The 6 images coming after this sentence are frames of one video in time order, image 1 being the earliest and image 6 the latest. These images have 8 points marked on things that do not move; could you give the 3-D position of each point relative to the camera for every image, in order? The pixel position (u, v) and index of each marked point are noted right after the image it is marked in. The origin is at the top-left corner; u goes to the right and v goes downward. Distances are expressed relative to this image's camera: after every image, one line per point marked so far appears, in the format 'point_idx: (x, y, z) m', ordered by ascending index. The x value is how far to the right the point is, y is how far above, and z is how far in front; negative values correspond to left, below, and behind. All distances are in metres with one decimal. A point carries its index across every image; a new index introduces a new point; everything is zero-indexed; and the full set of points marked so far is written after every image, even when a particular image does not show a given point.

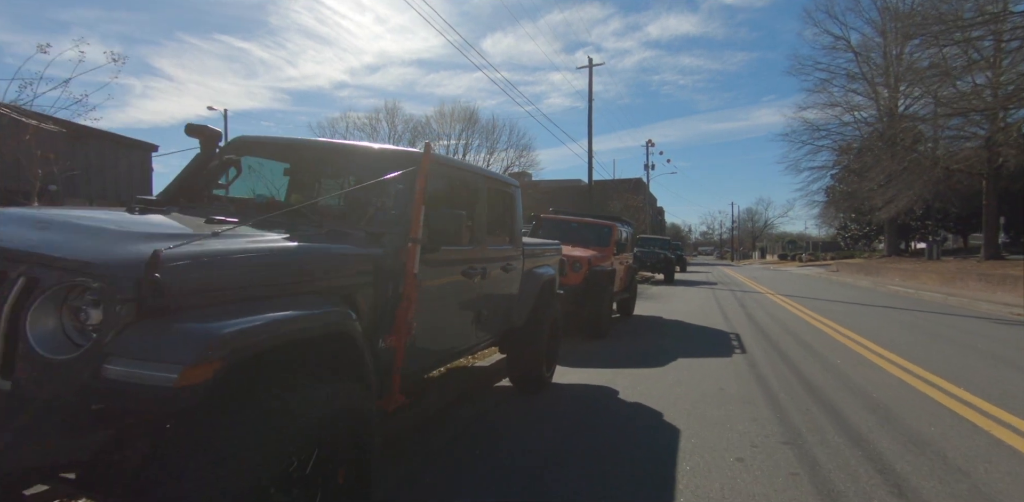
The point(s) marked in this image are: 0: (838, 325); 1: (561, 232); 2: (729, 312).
0: (+9.3, -2.0, +14.8) m
1: (+1.1, +0.4, +12.1) m
2: (+6.8, -1.9, +15.7) m
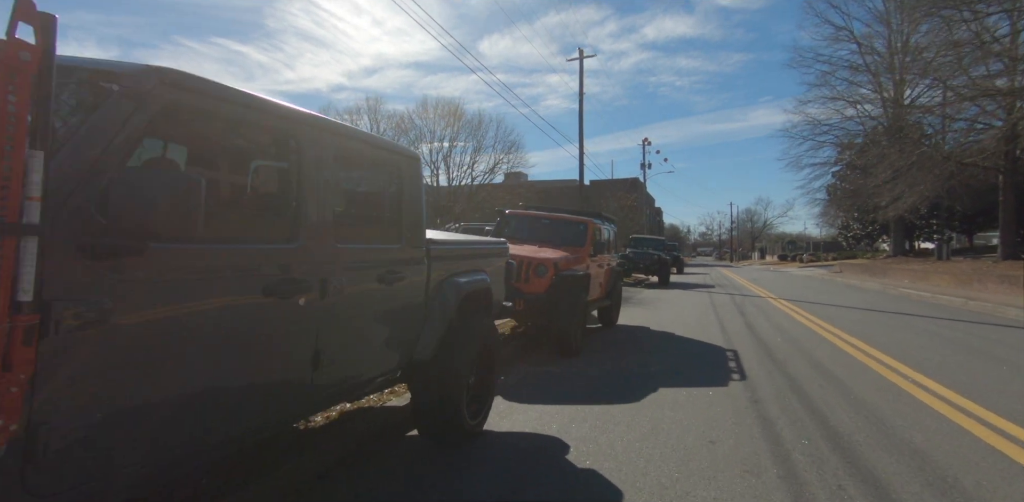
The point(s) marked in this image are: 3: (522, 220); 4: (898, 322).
0: (+8.5, -2.0, +13.1) m
1: (+0.3, +0.4, +10.4) m
2: (+6.0, -1.9, +14.0) m
3: (+0.2, +0.6, +10.6) m
4: (+11.7, -2.1, +15.5) m
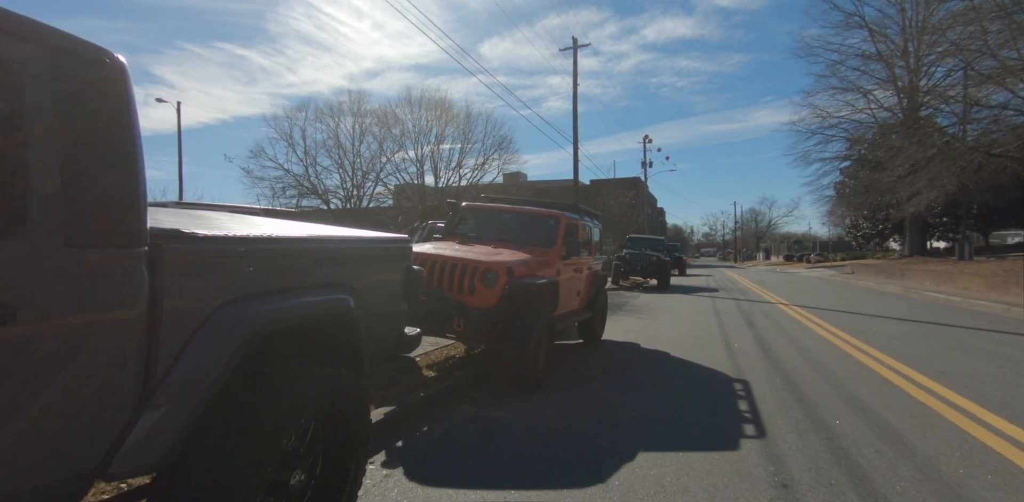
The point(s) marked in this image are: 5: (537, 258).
0: (+7.8, -2.0, +11.1) m
1: (-0.4, +0.4, +8.4) m
2: (+5.3, -1.9, +12.0) m
3: (-0.5, +0.6, +8.6) m
4: (+11.0, -2.1, +13.4) m
5: (+0.3, -0.1, +7.4) m
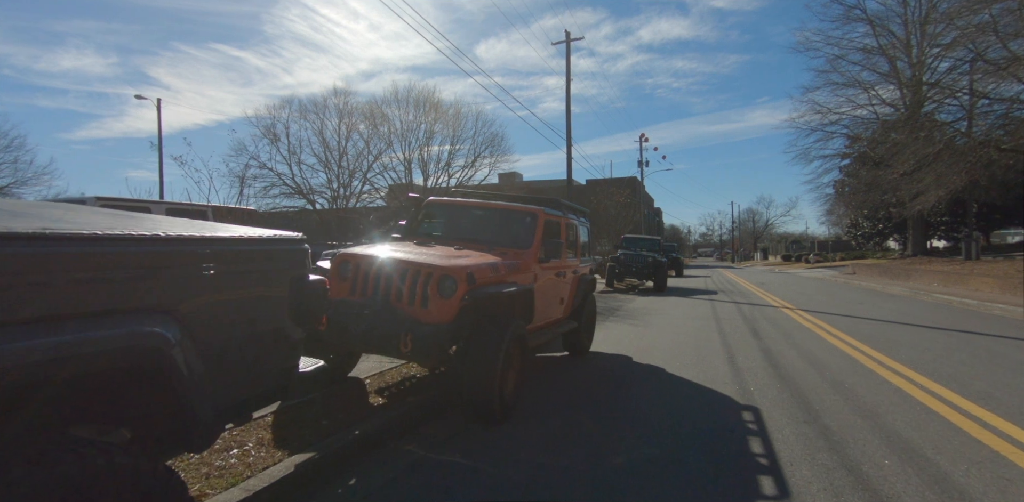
0: (+7.3, -2.0, +10.0) m
1: (-0.8, +0.4, +7.3) m
2: (+4.8, -1.9, +10.9) m
3: (-0.9, +0.6, +7.5) m
4: (+10.5, -2.1, +12.4) m
5: (-0.1, -0.1, +6.3) m
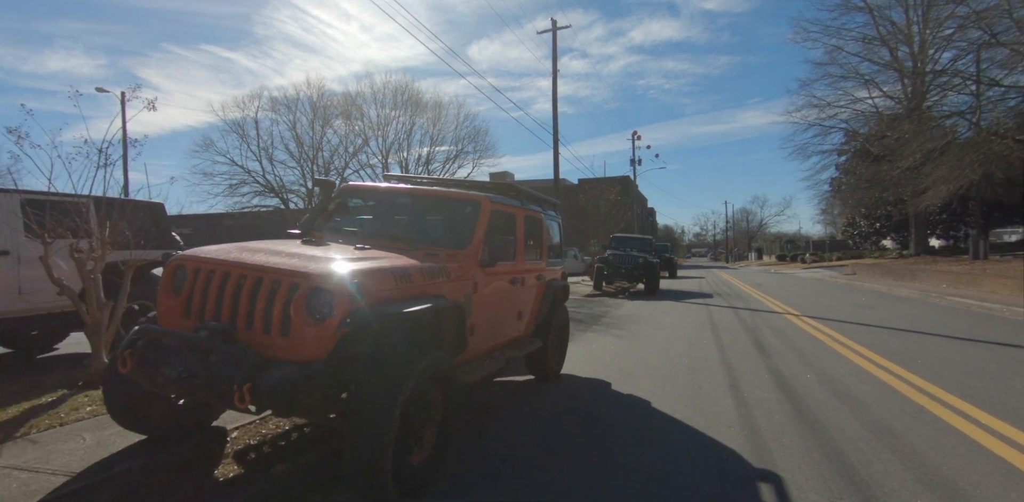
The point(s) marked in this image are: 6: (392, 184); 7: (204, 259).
0: (+6.6, -2.0, +8.4) m
1: (-1.5, +0.4, +5.6) m
2: (+4.1, -1.9, +9.2) m
3: (-1.6, +0.5, +5.7) m
4: (+9.8, -2.1, +10.8) m
5: (-0.7, -0.1, +4.6) m
6: (-1.4, +0.8, +5.9) m
7: (-2.3, -0.1, +3.8) m
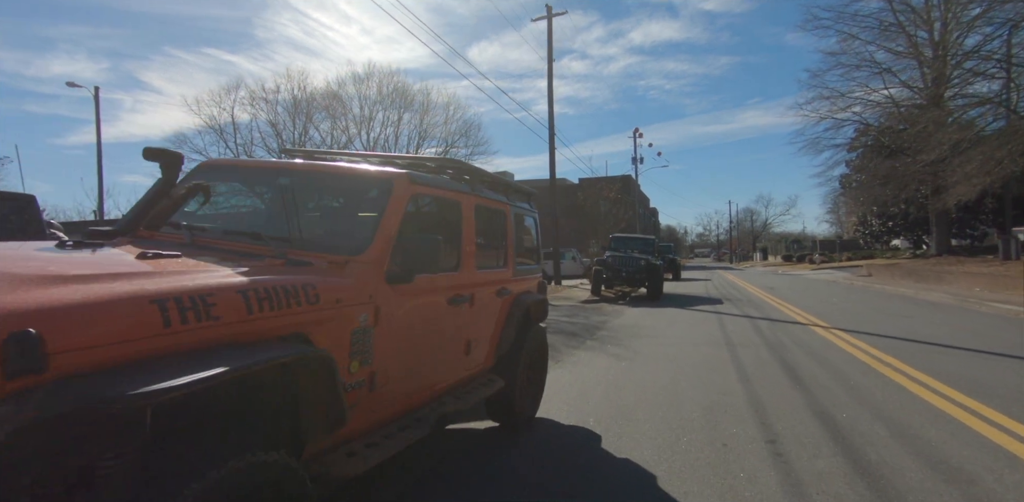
0: (+6.2, -2.0, +6.4) m
1: (-2.0, +0.3, +3.7) m
2: (+3.7, -1.9, +7.3) m
3: (-2.1, +0.5, +3.9) m
4: (+9.3, -2.1, +8.8) m
5: (-1.2, -0.2, +2.7) m
6: (-1.9, +0.7, +4.0) m
7: (-2.8, -0.1, +1.9) m
